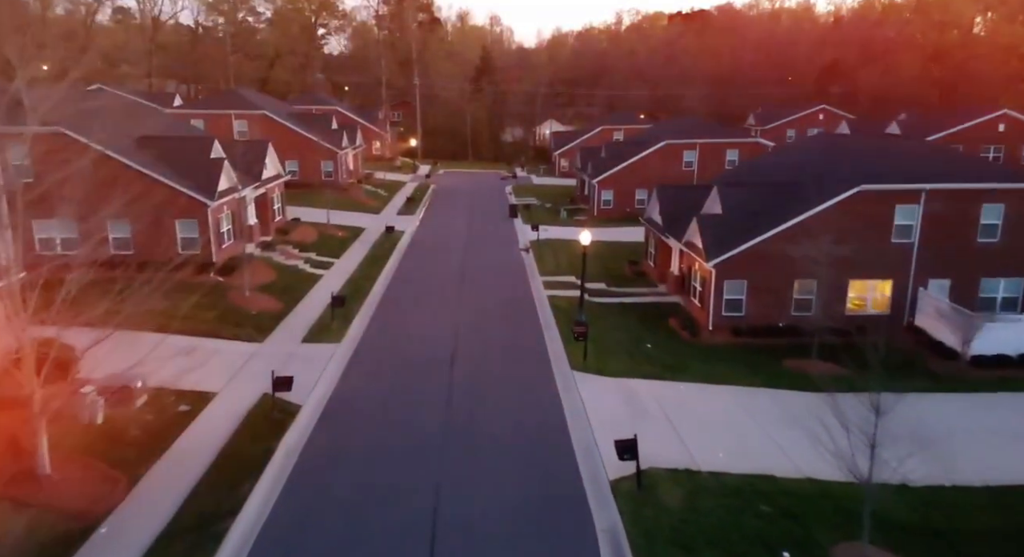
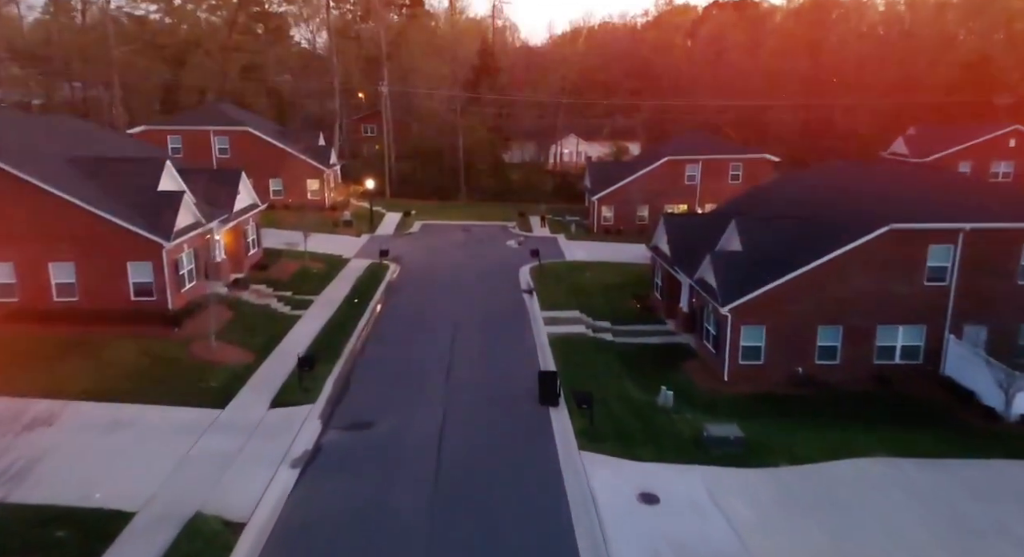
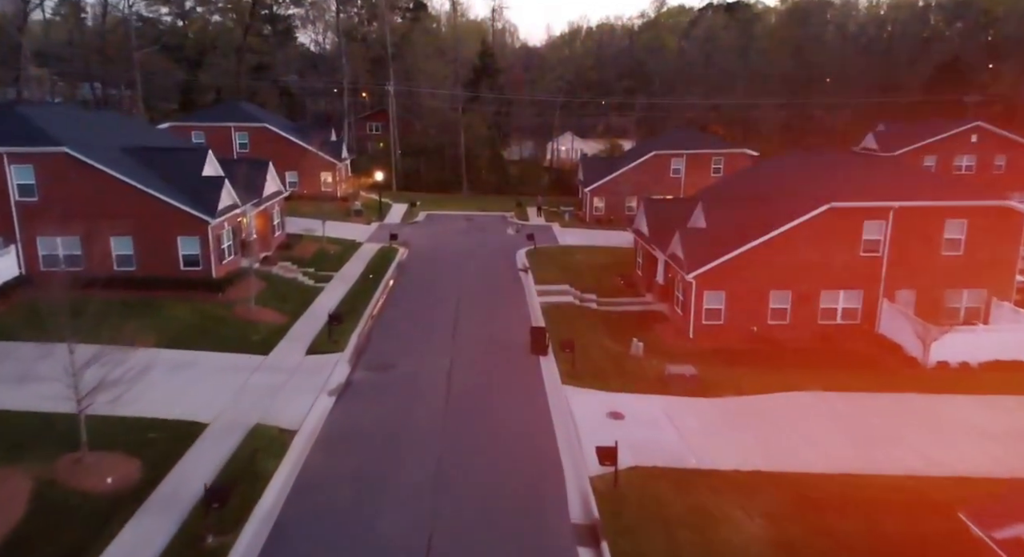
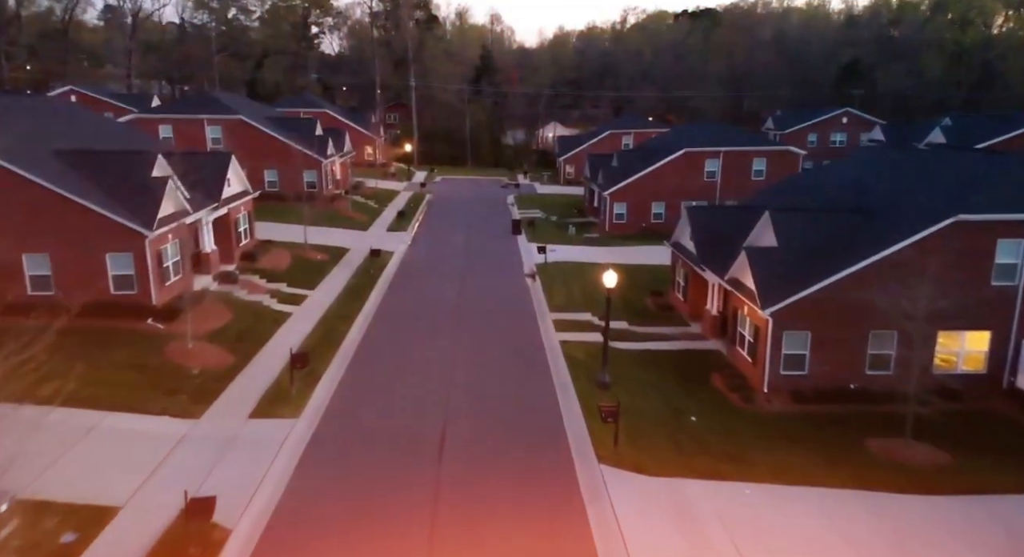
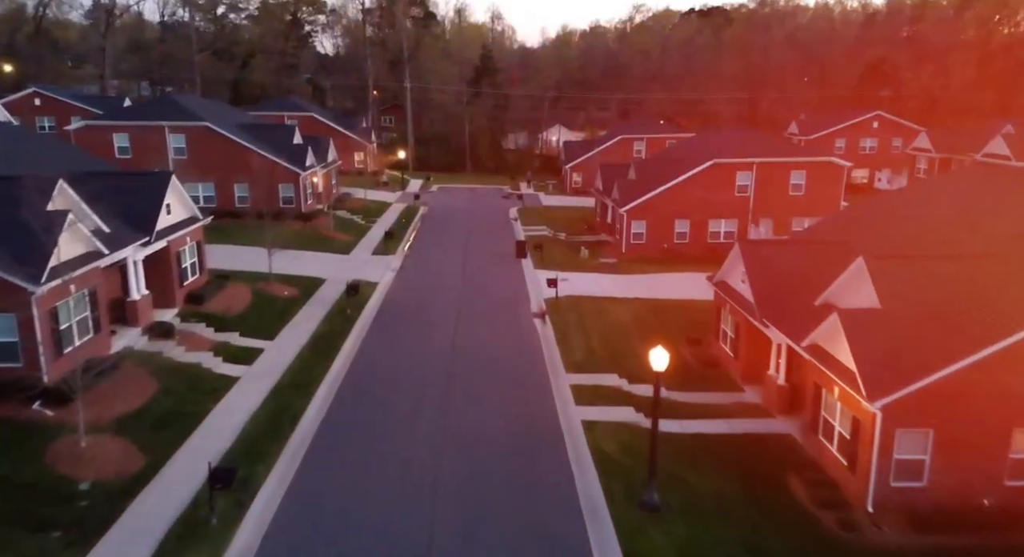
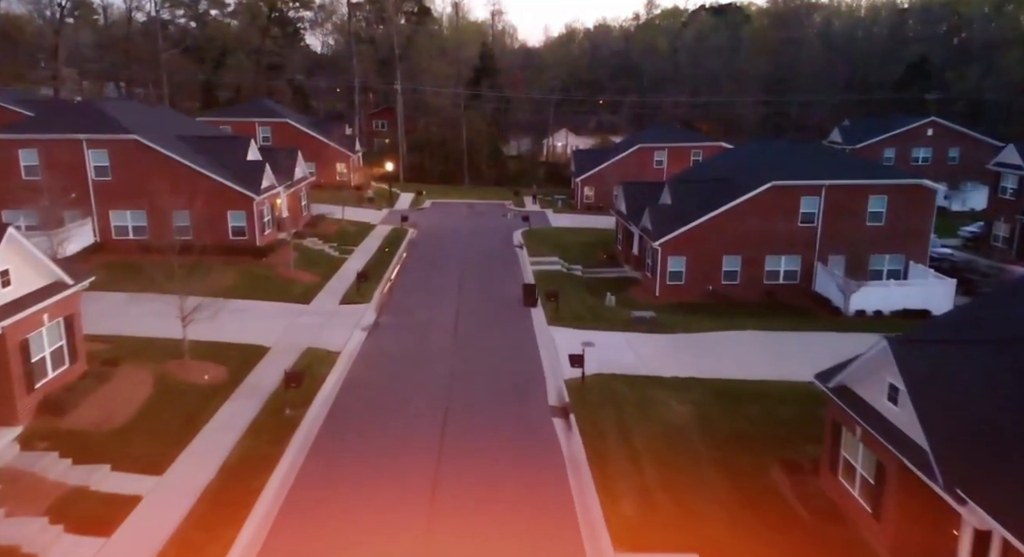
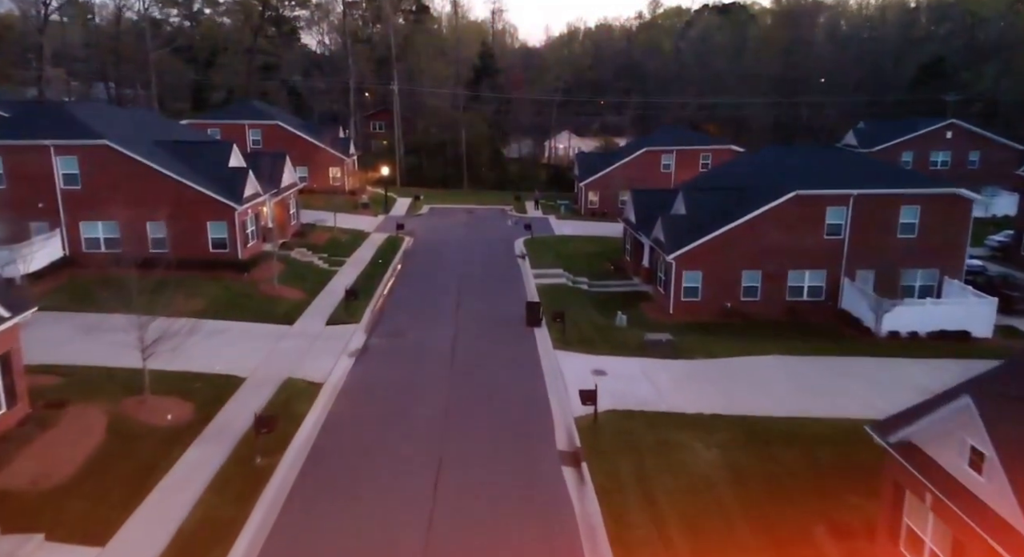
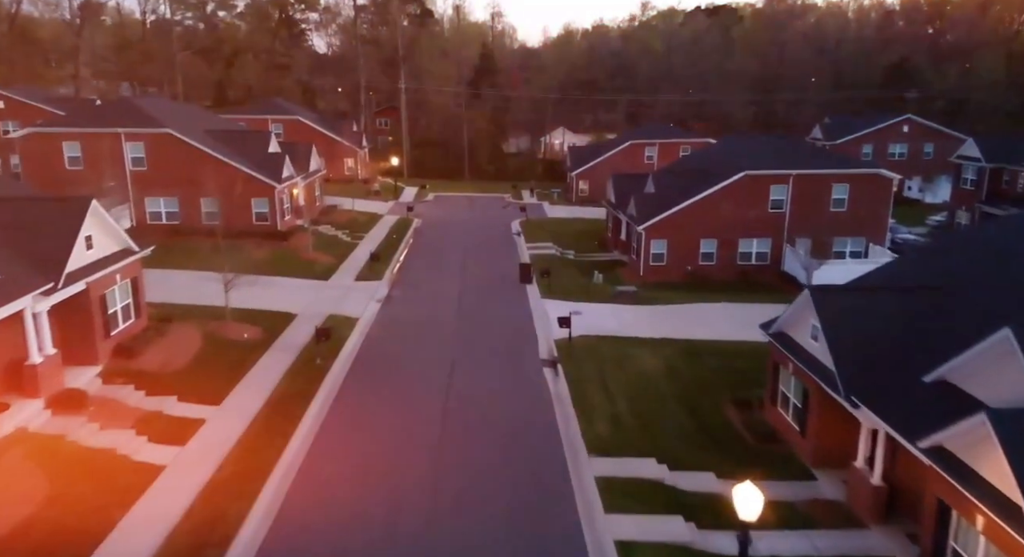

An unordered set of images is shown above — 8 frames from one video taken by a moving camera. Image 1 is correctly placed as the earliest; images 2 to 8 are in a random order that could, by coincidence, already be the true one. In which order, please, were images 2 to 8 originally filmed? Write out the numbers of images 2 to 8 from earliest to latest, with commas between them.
4, 5, 8, 6, 7, 3, 2
